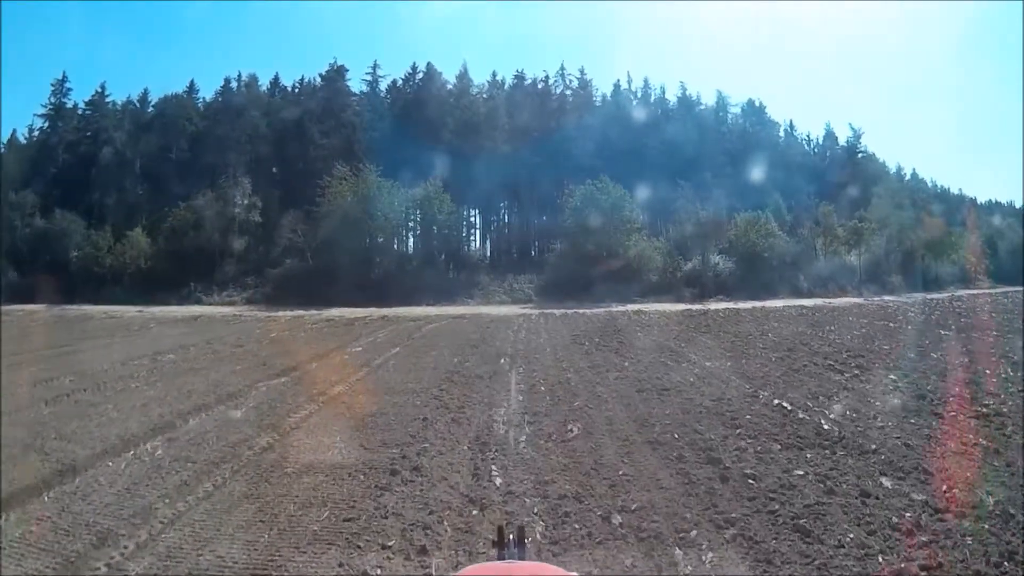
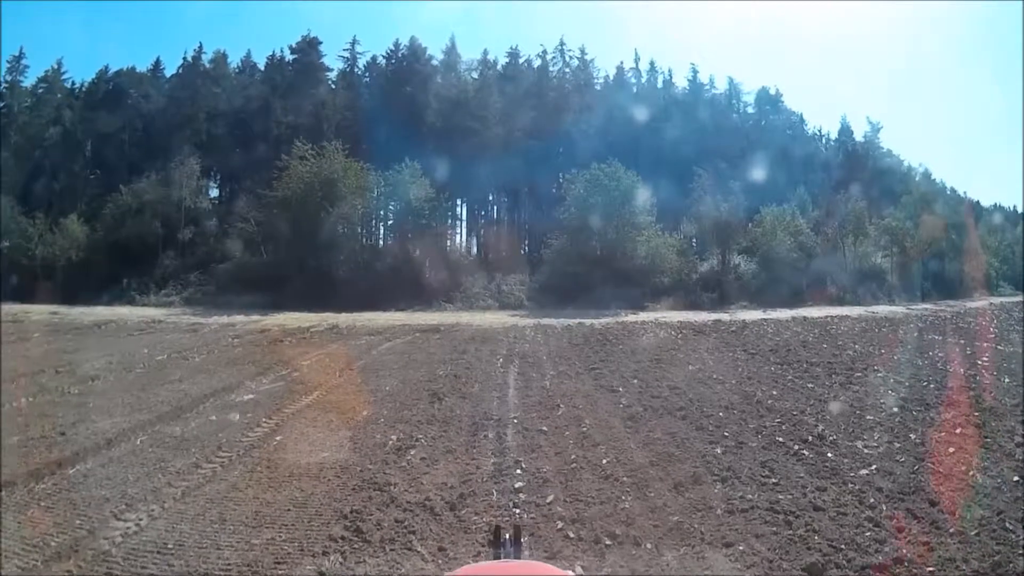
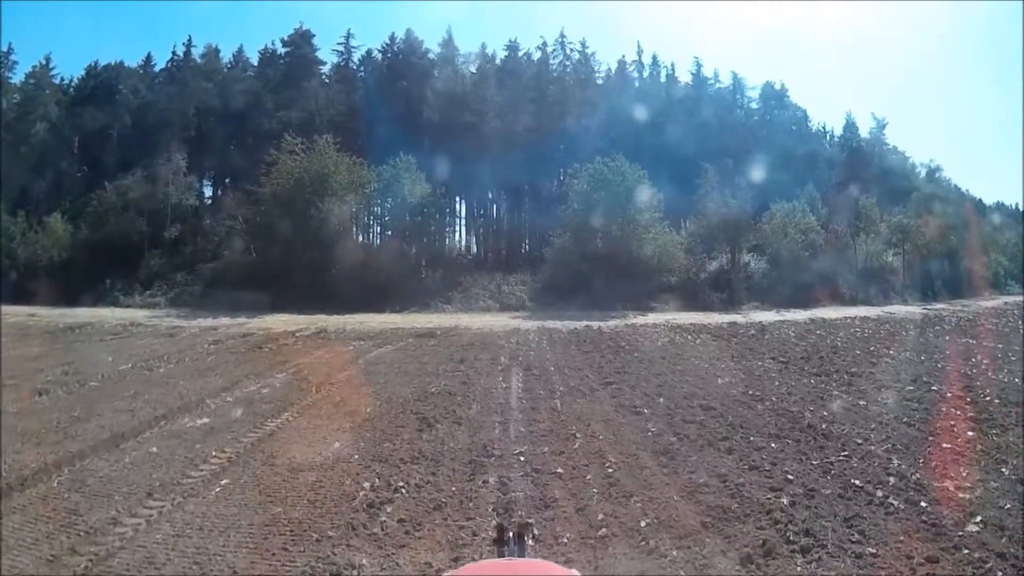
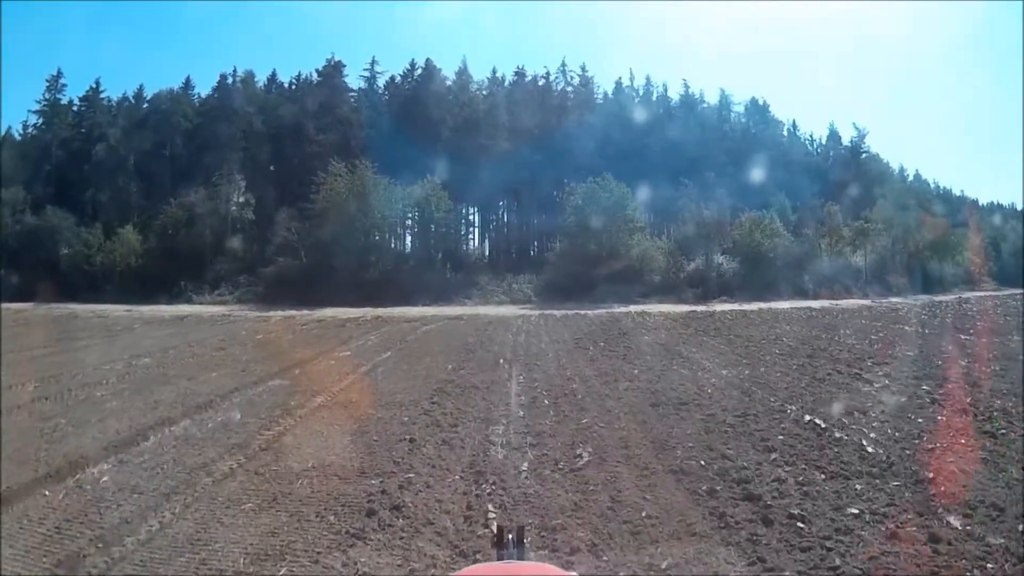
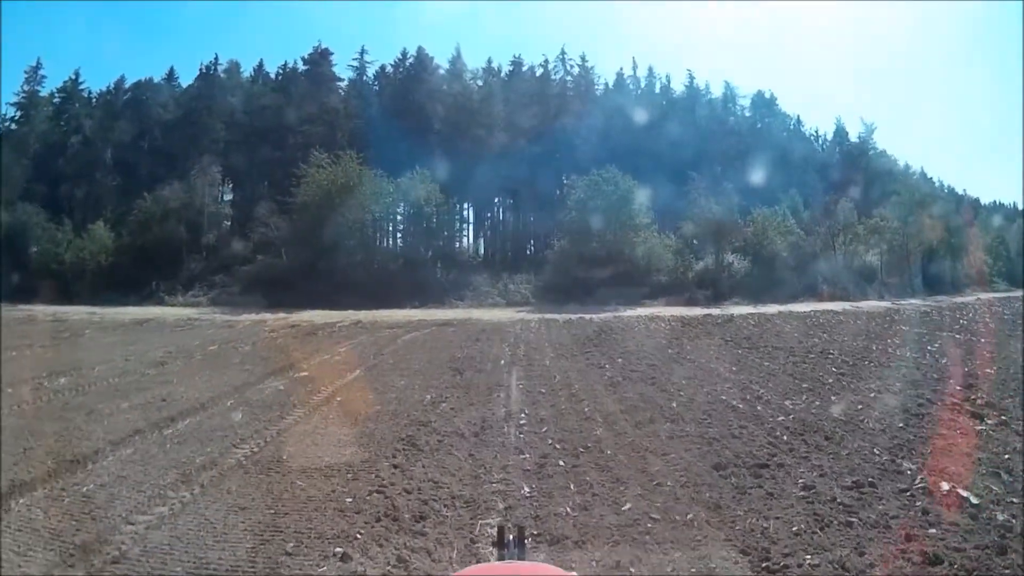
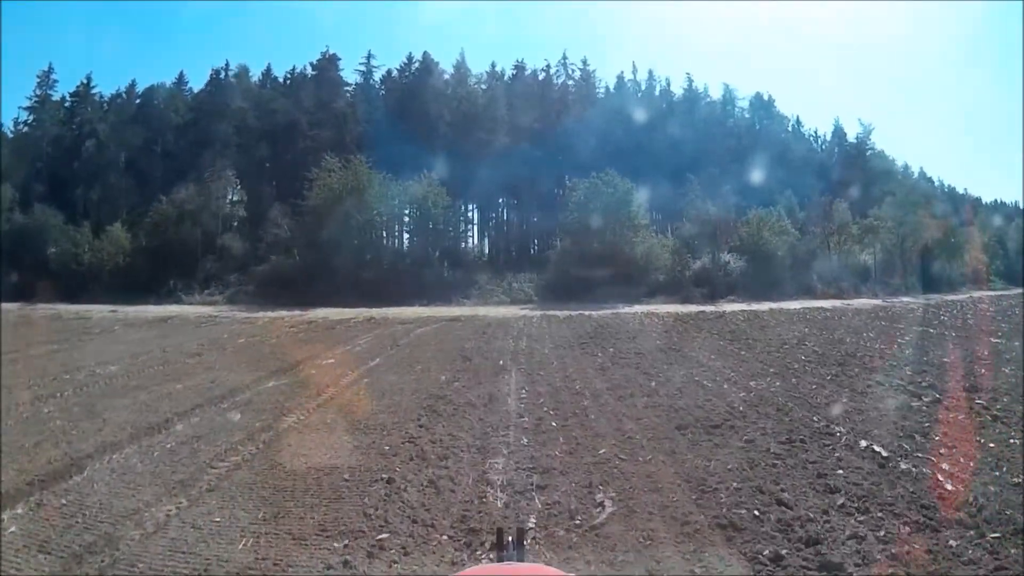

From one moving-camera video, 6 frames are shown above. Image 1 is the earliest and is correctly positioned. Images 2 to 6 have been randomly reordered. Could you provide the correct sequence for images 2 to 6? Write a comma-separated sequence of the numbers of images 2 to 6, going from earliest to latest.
4, 6, 5, 2, 3
